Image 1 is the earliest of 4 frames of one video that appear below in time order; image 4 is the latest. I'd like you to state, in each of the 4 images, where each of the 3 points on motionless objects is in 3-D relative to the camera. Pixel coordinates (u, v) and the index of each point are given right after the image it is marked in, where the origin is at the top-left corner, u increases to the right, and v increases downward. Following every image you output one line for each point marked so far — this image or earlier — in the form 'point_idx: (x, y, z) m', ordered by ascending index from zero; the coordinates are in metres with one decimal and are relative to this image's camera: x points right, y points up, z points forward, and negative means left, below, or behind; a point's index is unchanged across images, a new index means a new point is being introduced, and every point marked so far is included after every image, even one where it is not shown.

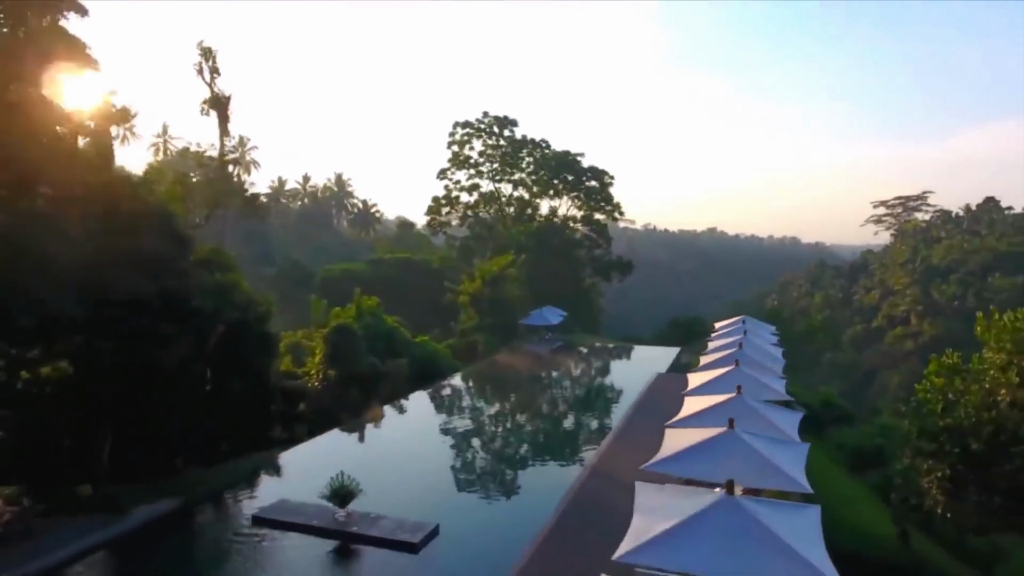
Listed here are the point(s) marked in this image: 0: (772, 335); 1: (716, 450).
0: (+4.5, -0.8, +13.3) m
1: (+1.6, -1.3, +6.1) m
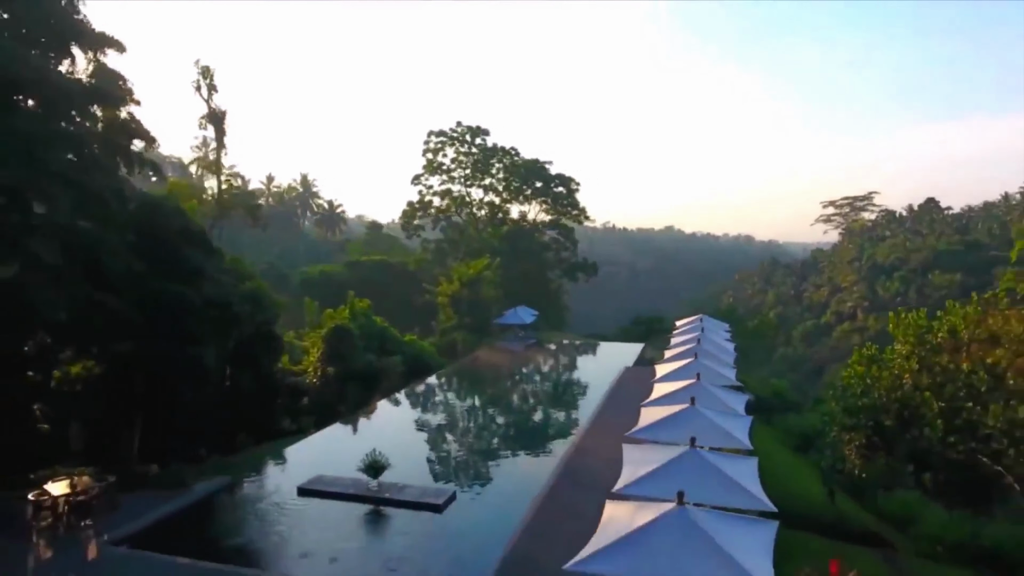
0: (+4.2, -0.8, +15.1) m
1: (+1.7, -1.3, +7.7) m
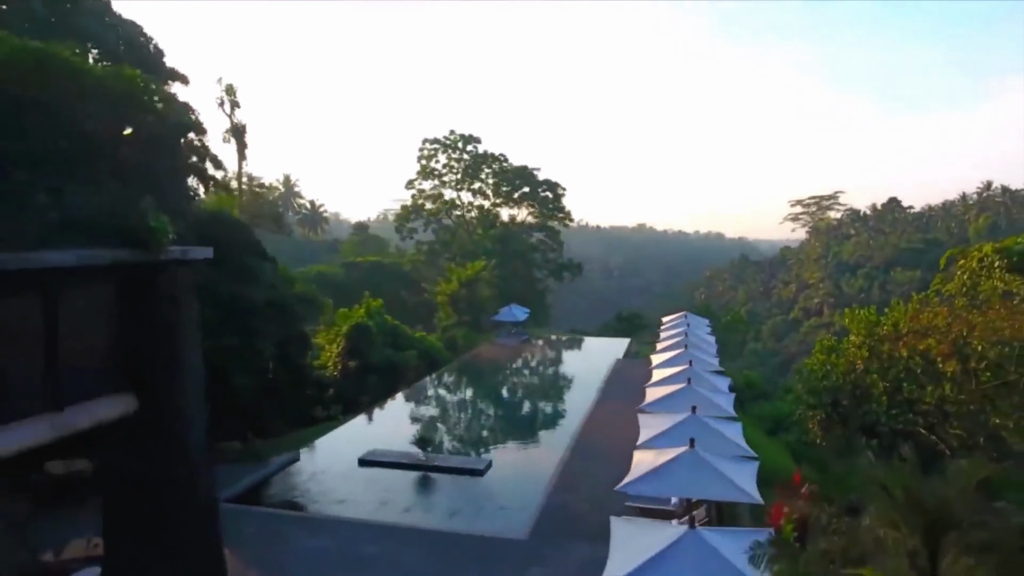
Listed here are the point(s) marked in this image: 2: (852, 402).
0: (+4.3, -0.9, +17.1) m
1: (+2.1, -1.4, +9.6) m
2: (+5.2, -1.7, +11.8) m
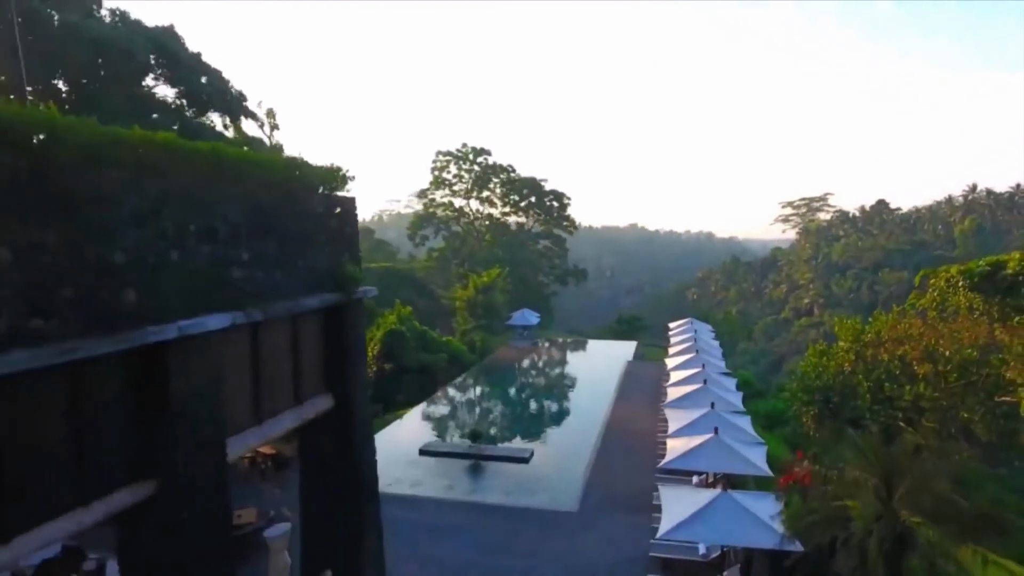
0: (+4.8, -1.1, +18.9) m
1: (+2.7, -1.6, +11.4) m
2: (+5.8, -2.0, +13.6) m
